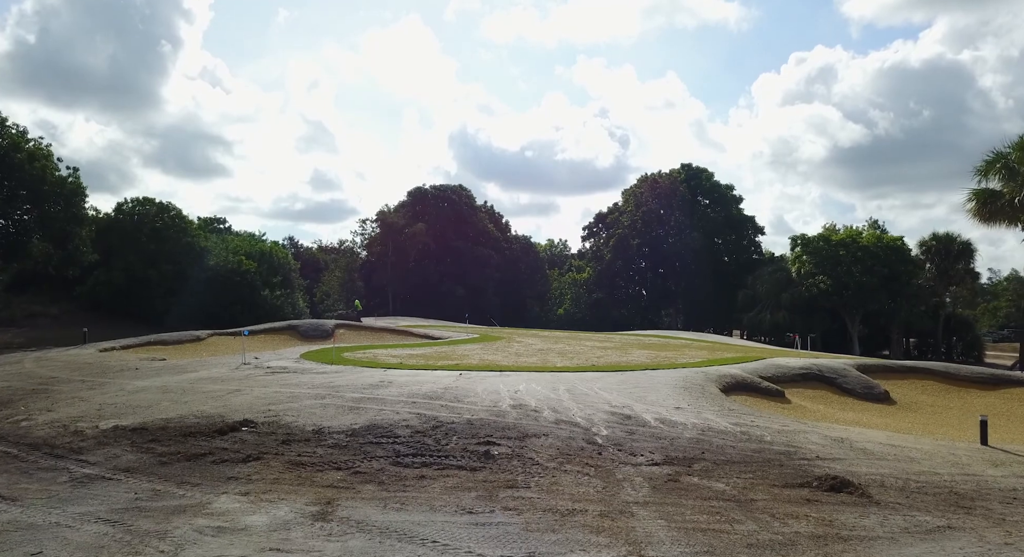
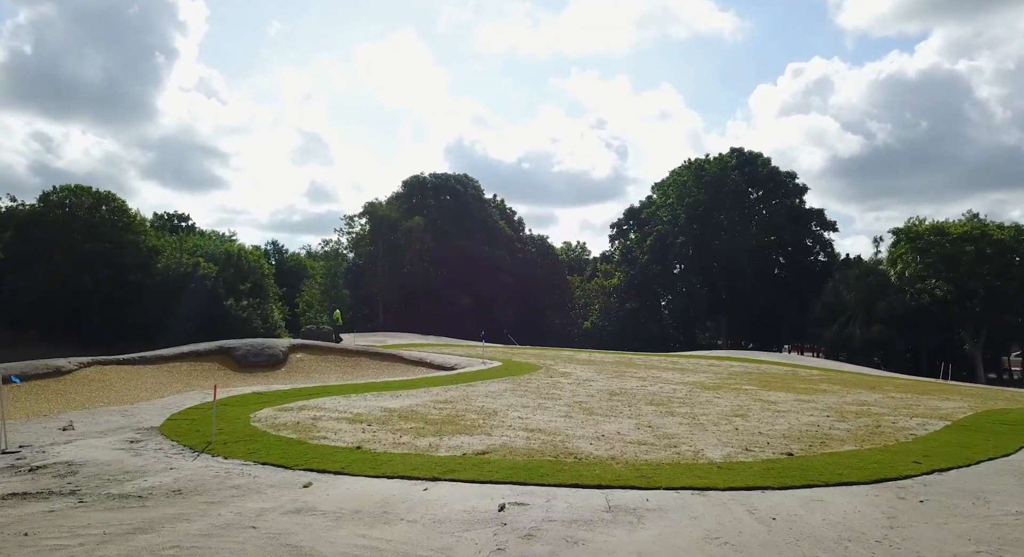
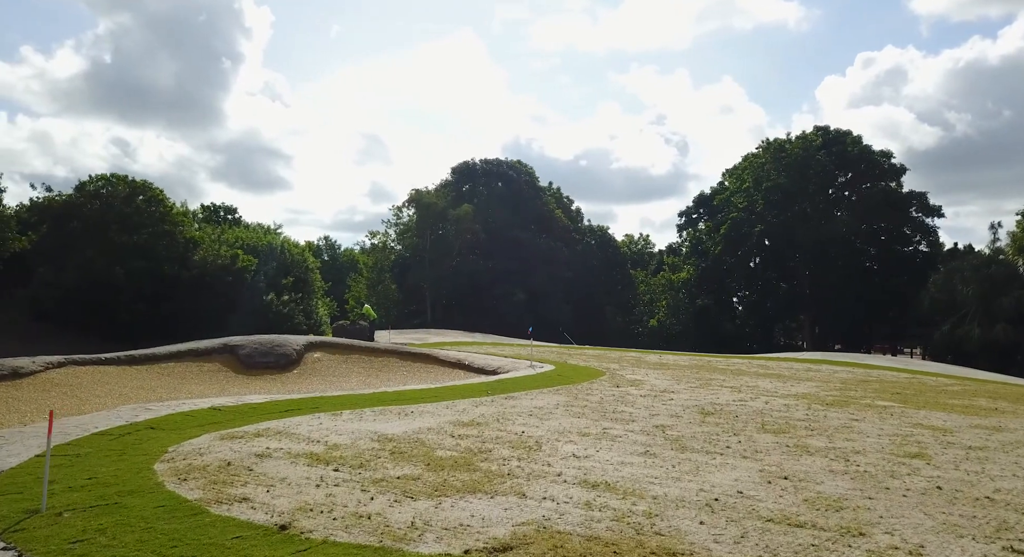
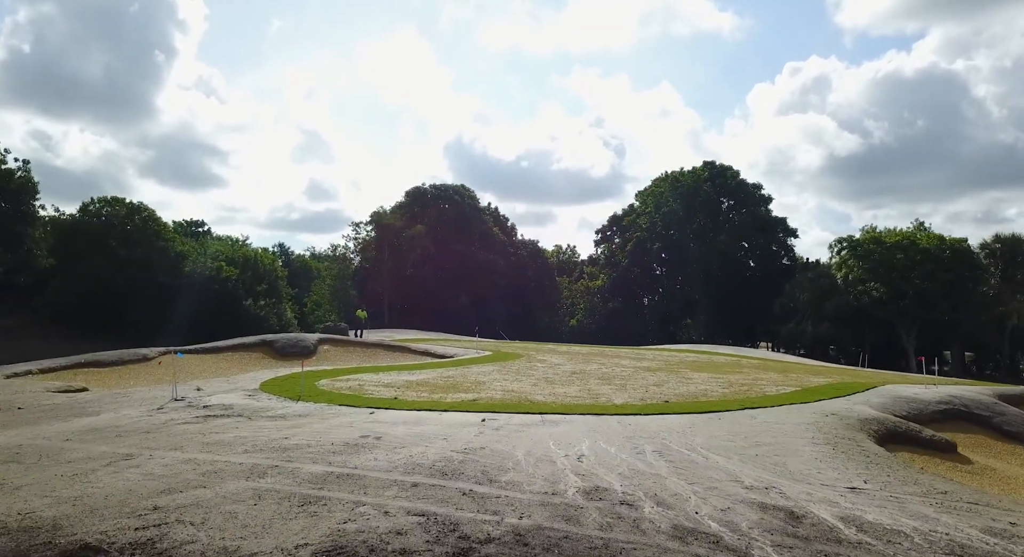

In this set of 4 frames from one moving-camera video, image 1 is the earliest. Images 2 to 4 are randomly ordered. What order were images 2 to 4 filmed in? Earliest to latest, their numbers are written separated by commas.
4, 2, 3
